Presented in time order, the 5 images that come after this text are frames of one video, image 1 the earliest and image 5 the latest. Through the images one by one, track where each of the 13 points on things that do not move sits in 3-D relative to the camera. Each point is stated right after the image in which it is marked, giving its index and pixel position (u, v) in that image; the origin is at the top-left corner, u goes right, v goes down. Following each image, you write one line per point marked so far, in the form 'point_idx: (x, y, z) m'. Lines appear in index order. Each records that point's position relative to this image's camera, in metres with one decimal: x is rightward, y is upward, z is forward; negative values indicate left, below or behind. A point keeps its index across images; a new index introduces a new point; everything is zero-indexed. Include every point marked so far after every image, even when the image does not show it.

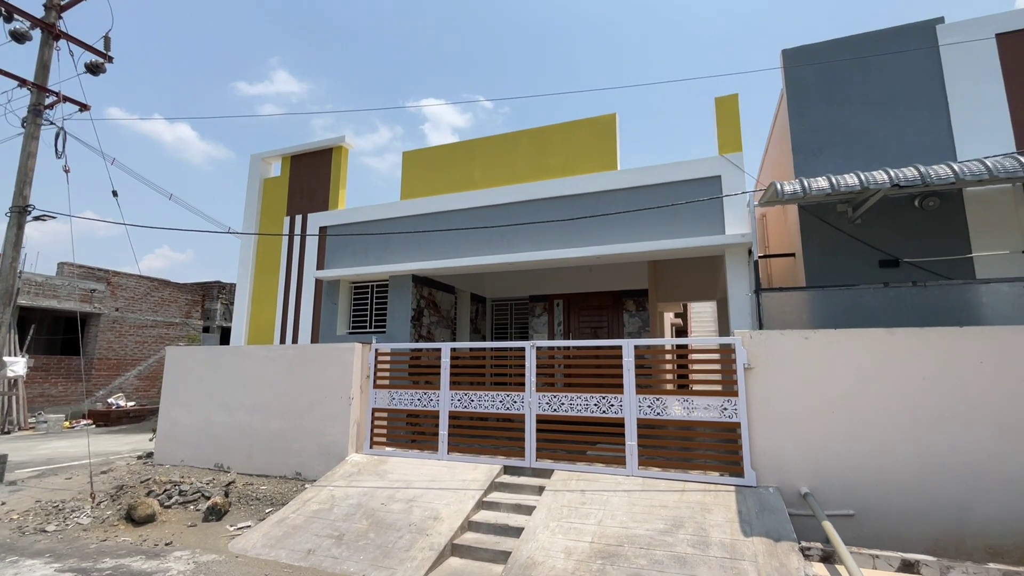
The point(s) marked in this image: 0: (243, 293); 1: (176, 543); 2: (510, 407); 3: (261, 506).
0: (-5.6, -0.1, +10.1) m
1: (-3.9, -3.0, +5.6) m
2: (0.0, -1.7, +6.7) m
3: (-3.5, -3.0, +6.6) m
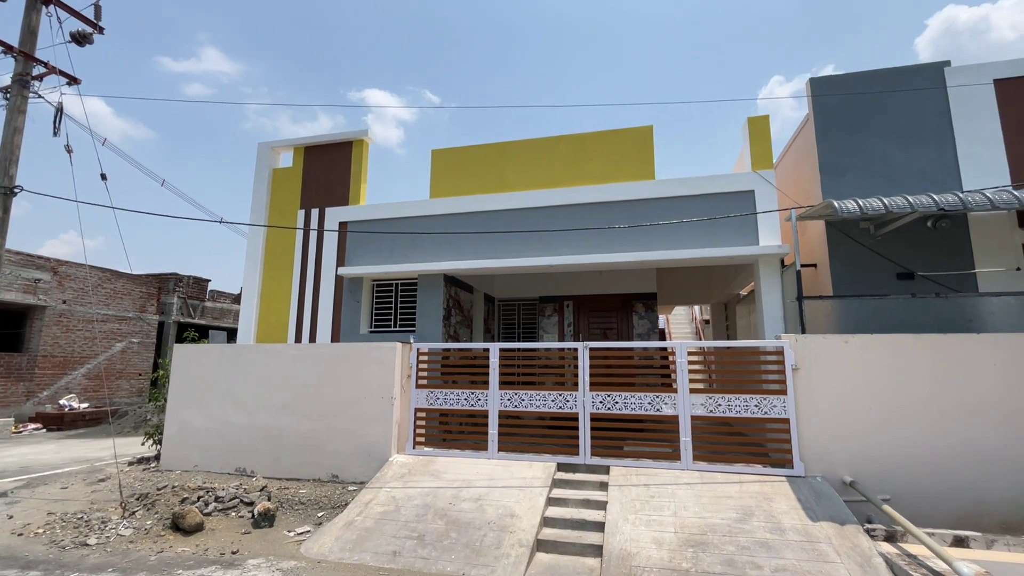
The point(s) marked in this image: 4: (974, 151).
0: (-5.2, 0.0, +9.6) m
1: (-3.0, -2.9, +5.3) m
2: (+0.7, -1.7, +6.9) m
3: (-2.7, -3.0, +6.4) m
4: (+6.7, +2.0, +6.9) m
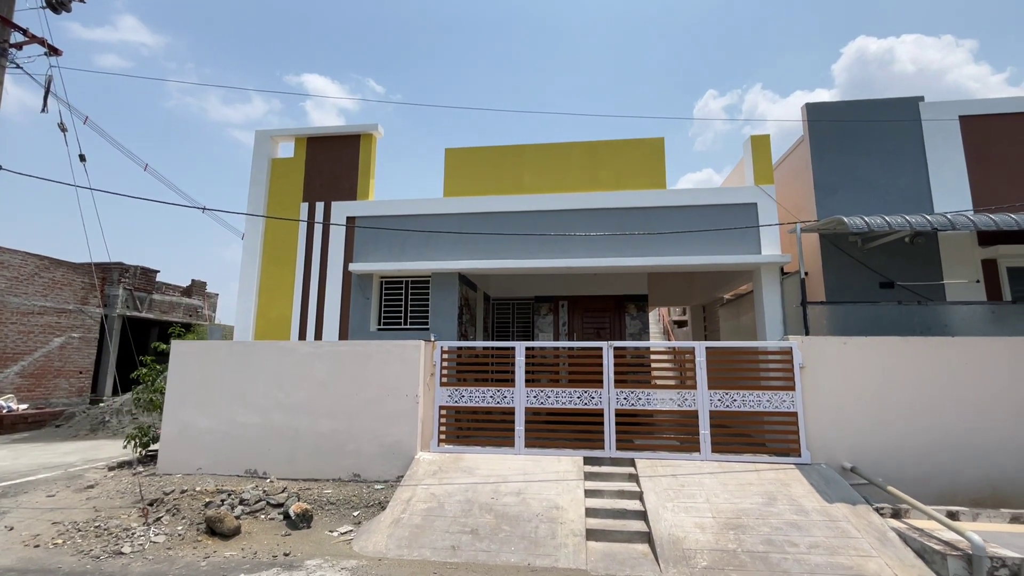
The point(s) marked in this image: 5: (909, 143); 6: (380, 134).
0: (-5.0, +0.1, +9.2) m
1: (-2.4, -2.9, +5.2) m
2: (+1.2, -1.7, +7.3) m
3: (-2.2, -2.9, +6.3) m
4: (+7.1, +1.8, +7.9) m
5: (+6.7, +2.4, +8.1) m
6: (-2.6, +3.1, +9.6) m
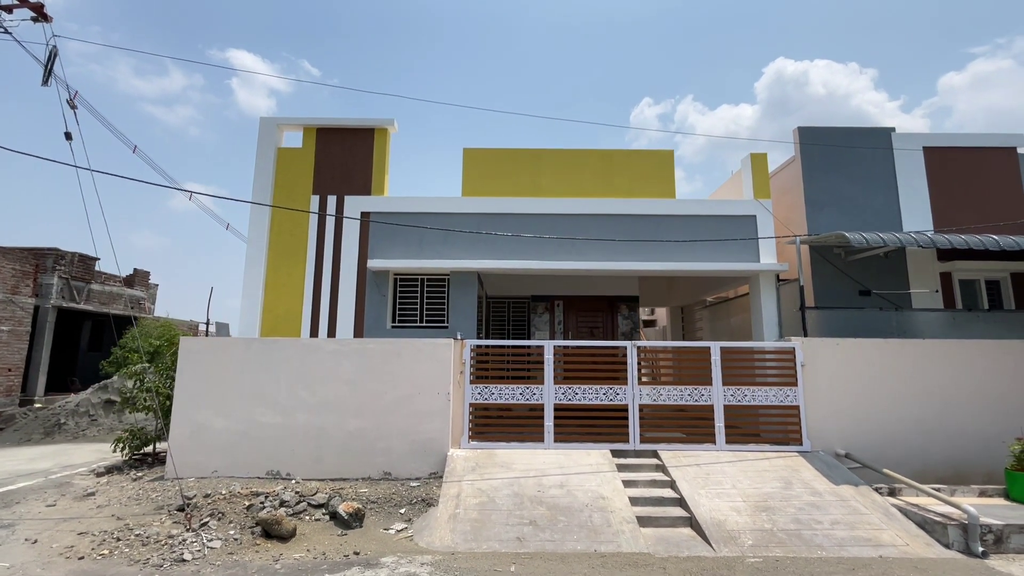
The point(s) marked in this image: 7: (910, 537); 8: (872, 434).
0: (-4.7, +0.2, +8.8) m
1: (-1.6, -2.9, +5.2) m
2: (+1.6, -1.8, +7.7) m
3: (-1.6, -2.9, +6.3) m
4: (+7.5, +1.7, +9.1) m
5: (+7.1, +2.3, +9.2) m
6: (-2.3, +3.2, +9.5) m
7: (+4.6, -2.9, +5.6) m
8: (+5.7, -2.3, +7.6) m
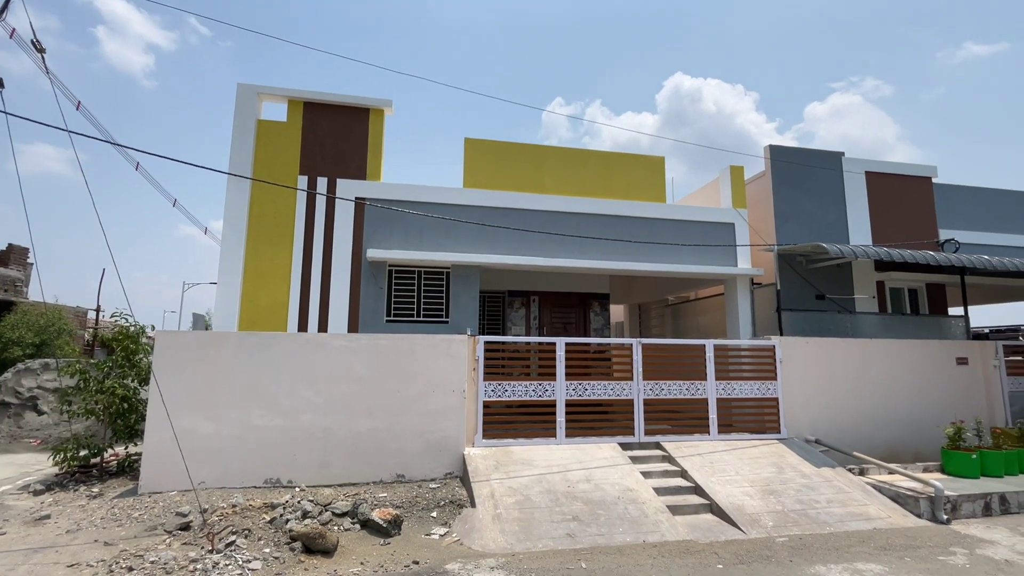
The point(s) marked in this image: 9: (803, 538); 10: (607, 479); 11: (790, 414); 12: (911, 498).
0: (-4.6, +0.4, +7.8) m
1: (-1.0, -2.8, +5.0) m
2: (+1.8, -1.8, +8.0) m
3: (-1.2, -2.8, +6.1) m
4: (+7.4, +1.5, +10.4) m
5: (+7.0, +2.2, +10.4) m
6: (-2.3, +3.3, +9.0) m
7: (+5.1, -3.0, +6.5) m
8: (+5.8, -2.4, +8.7) m
9: (+3.5, -3.0, +5.8) m
10: (+1.3, -2.7, +6.7) m
11: (+4.9, -2.2, +8.5) m
12: (+5.4, -2.9, +6.5) m
